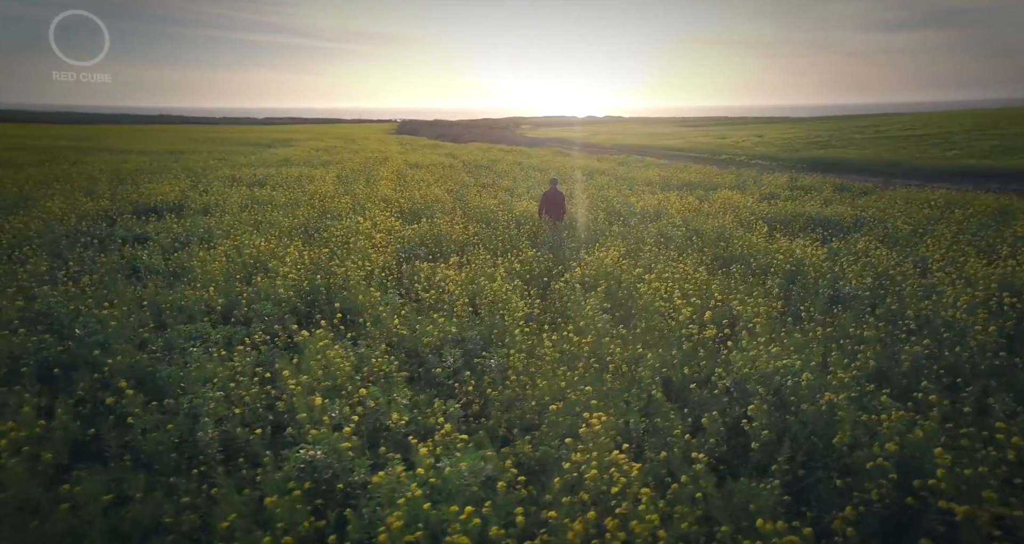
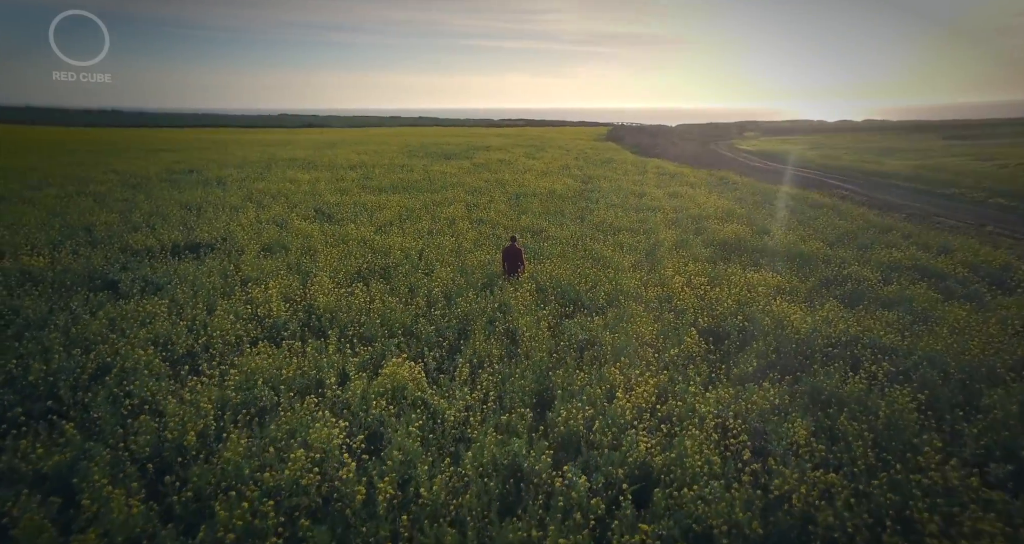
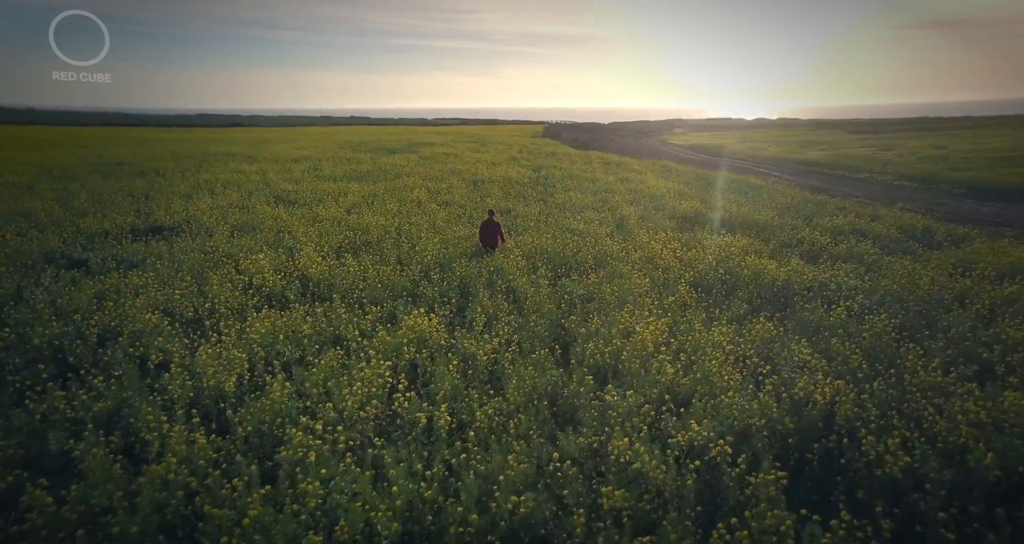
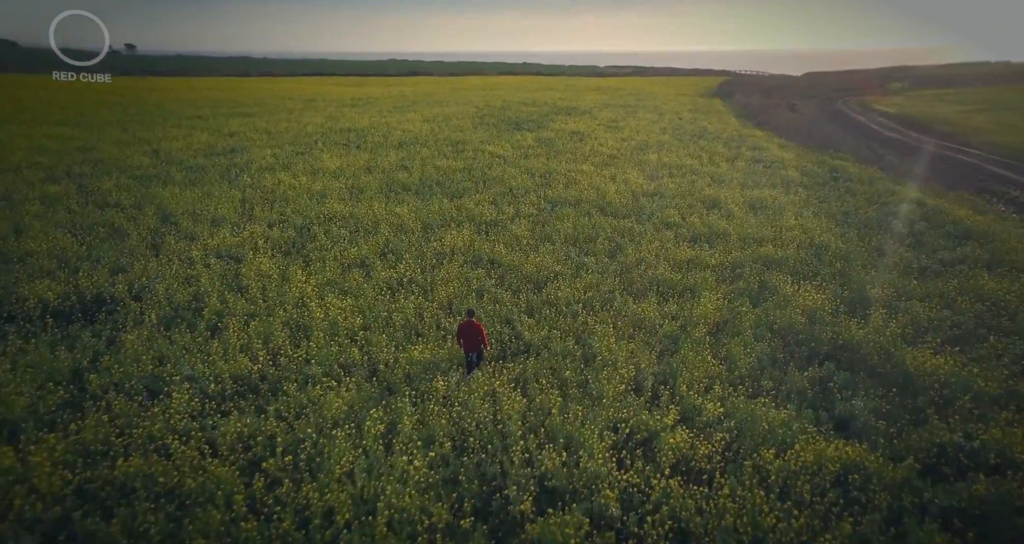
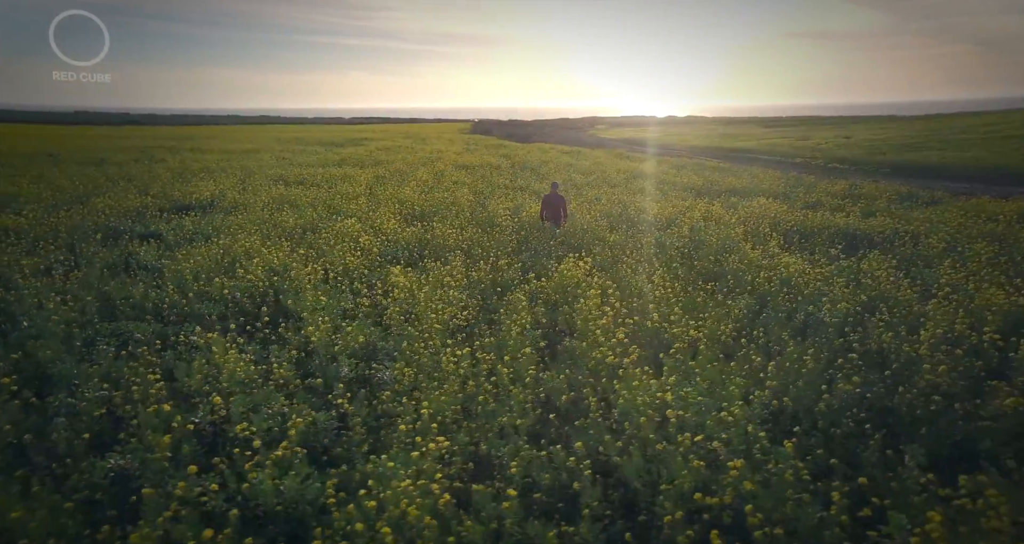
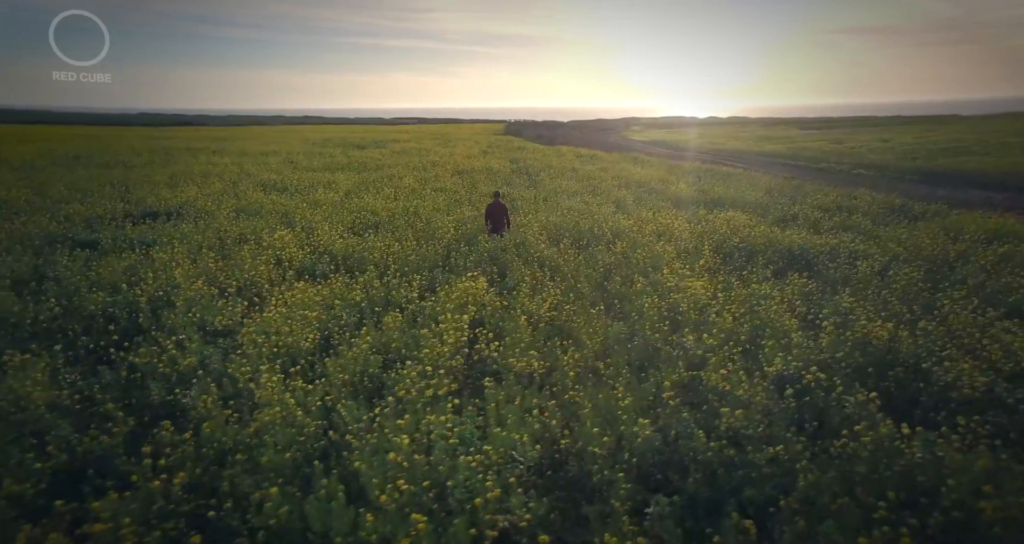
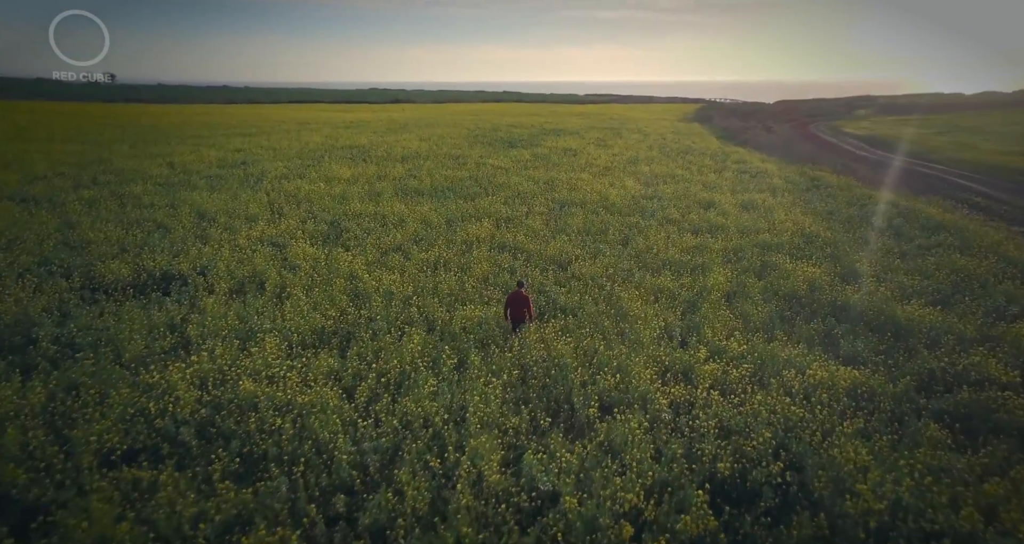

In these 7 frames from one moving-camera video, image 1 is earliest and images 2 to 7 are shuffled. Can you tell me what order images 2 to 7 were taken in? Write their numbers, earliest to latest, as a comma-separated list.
5, 6, 3, 2, 7, 4
